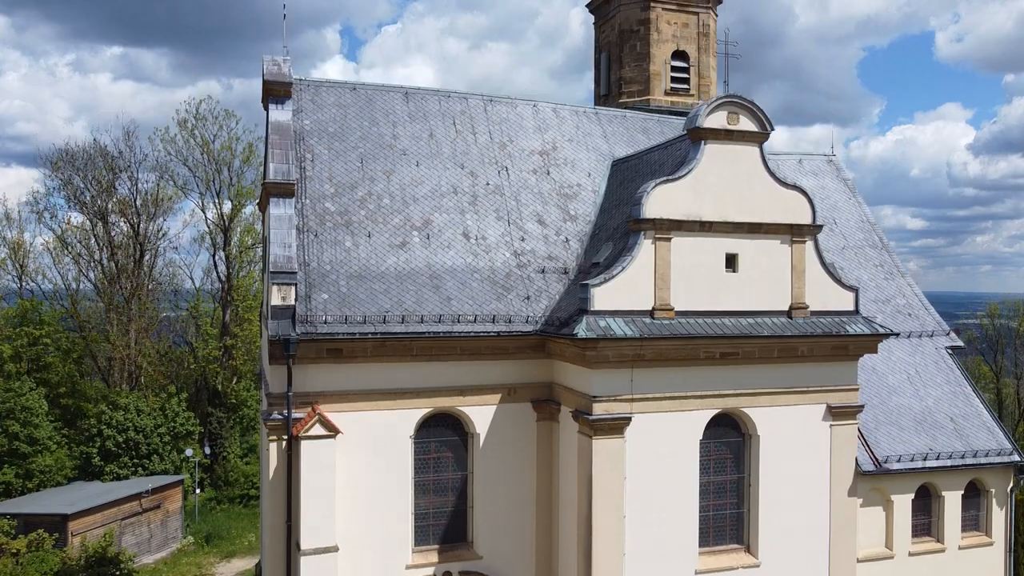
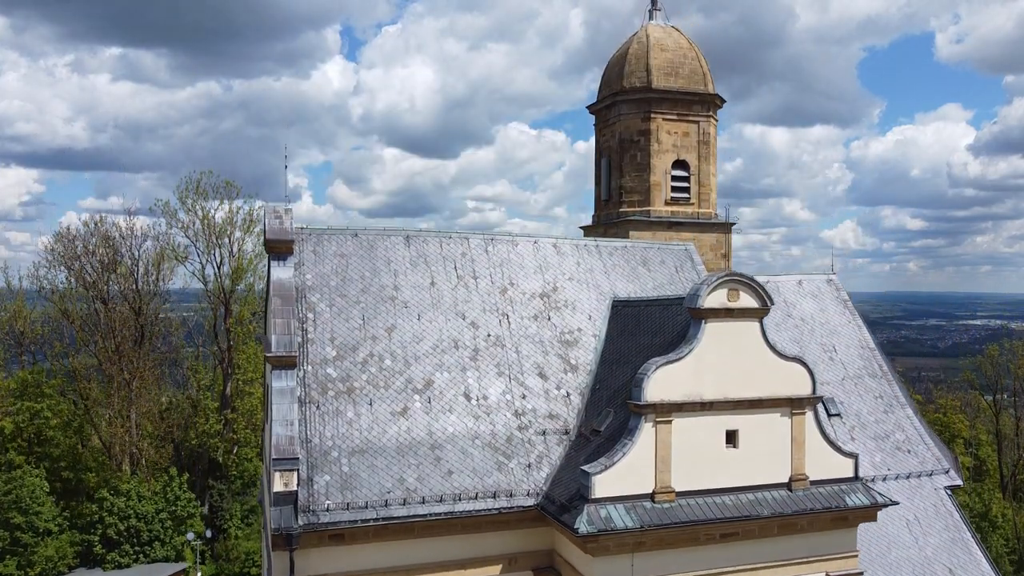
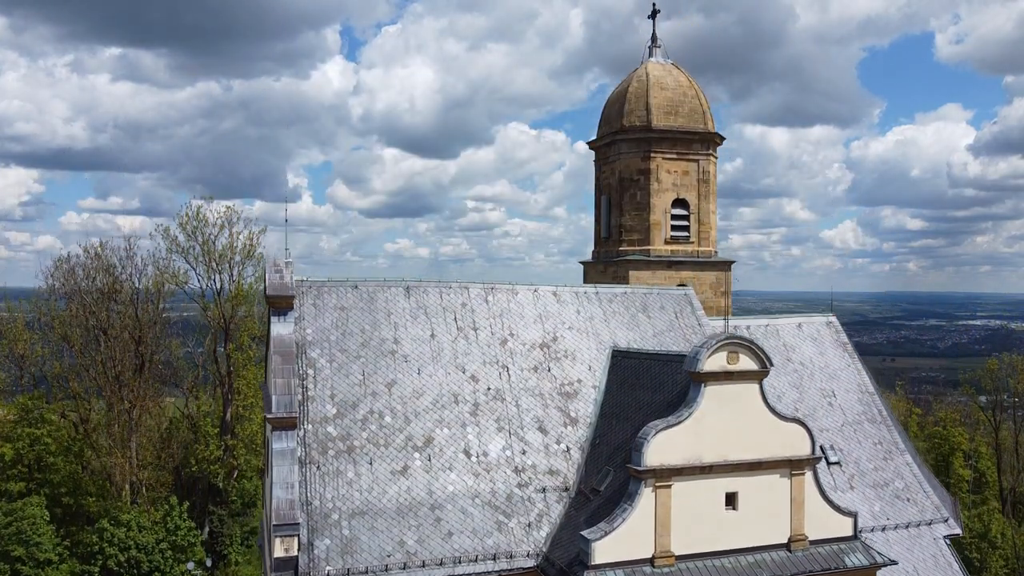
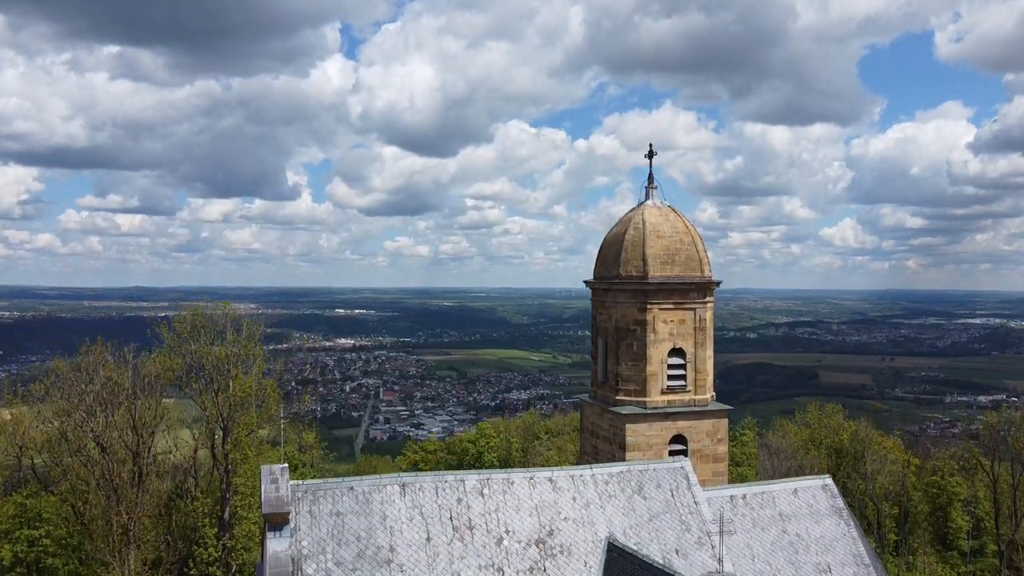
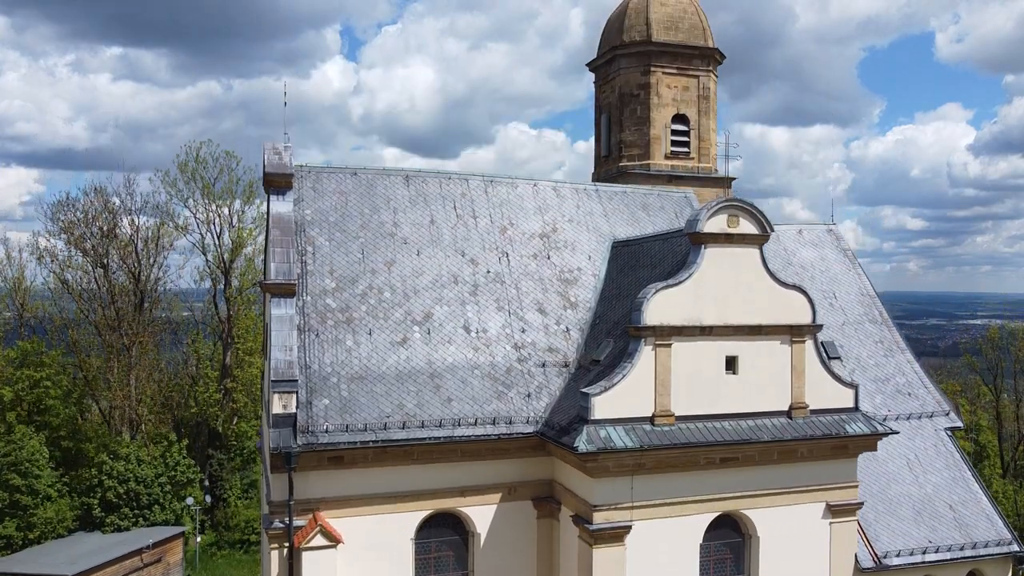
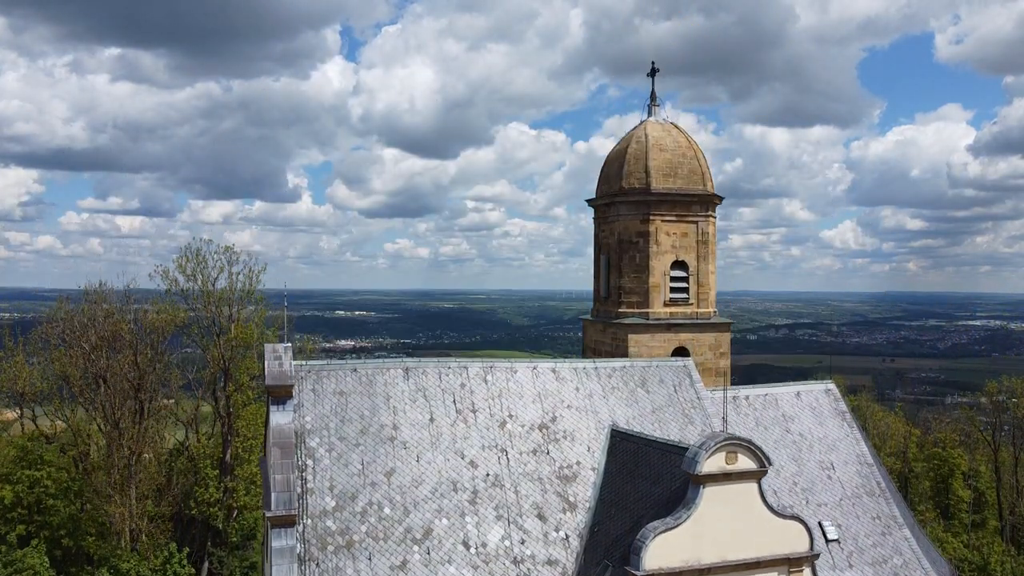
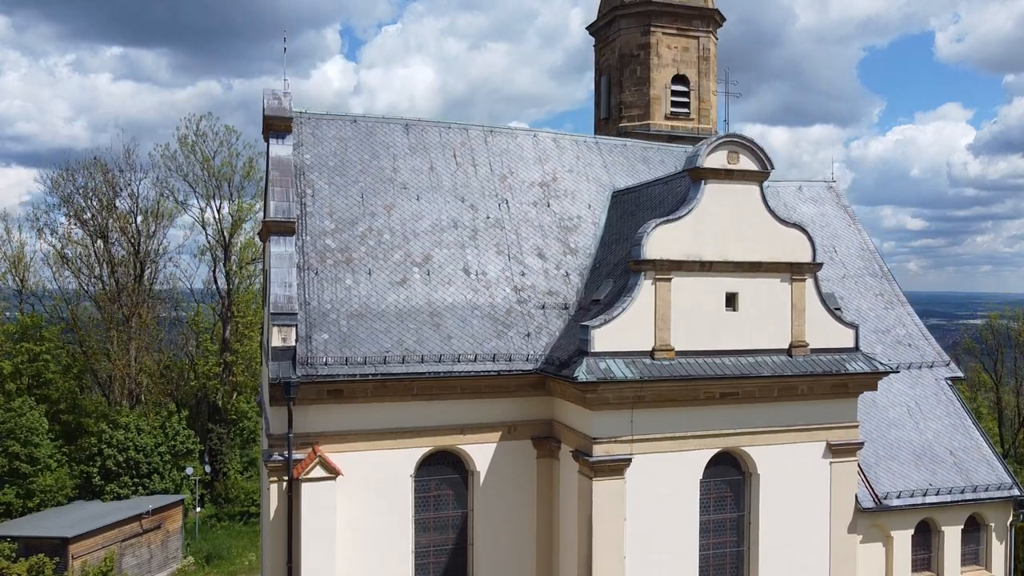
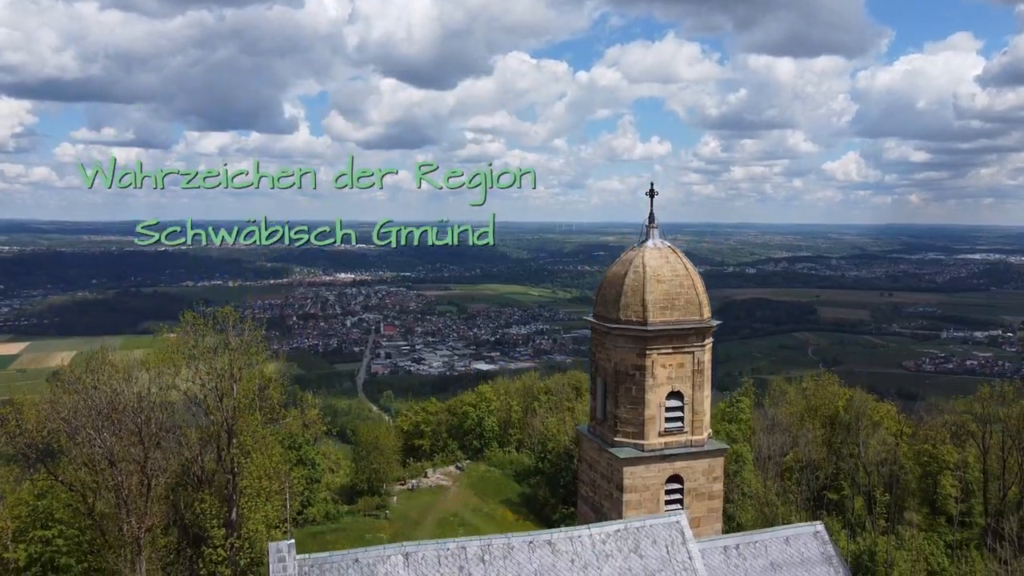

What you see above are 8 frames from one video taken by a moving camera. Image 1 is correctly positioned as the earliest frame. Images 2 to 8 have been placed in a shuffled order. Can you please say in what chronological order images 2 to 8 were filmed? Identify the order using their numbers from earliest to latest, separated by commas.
7, 5, 2, 3, 6, 4, 8
